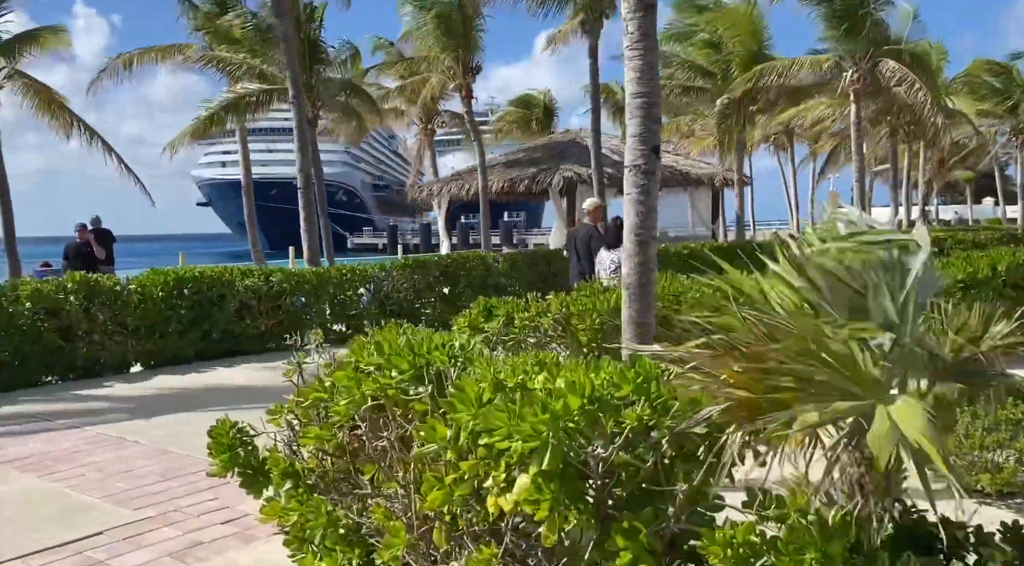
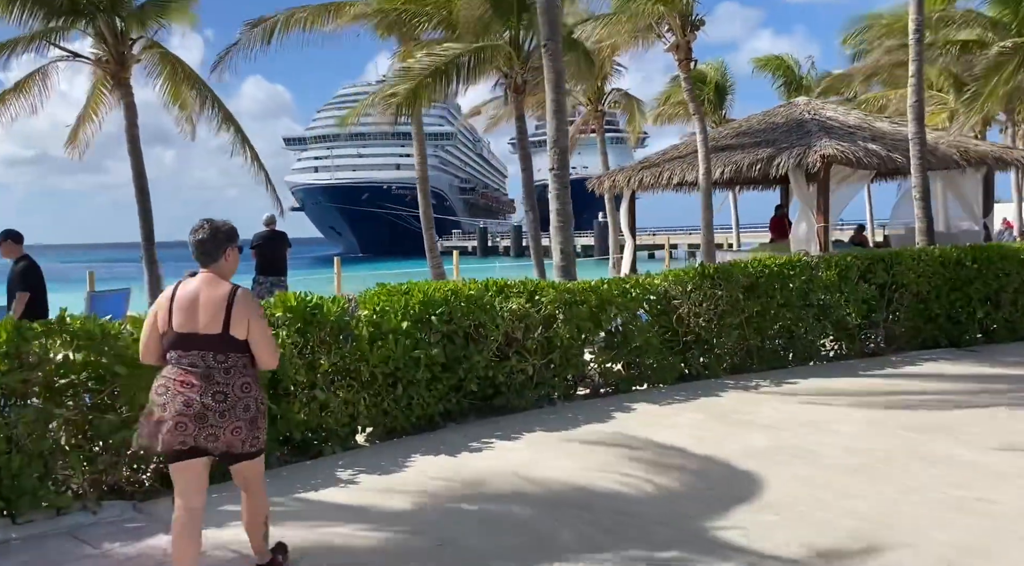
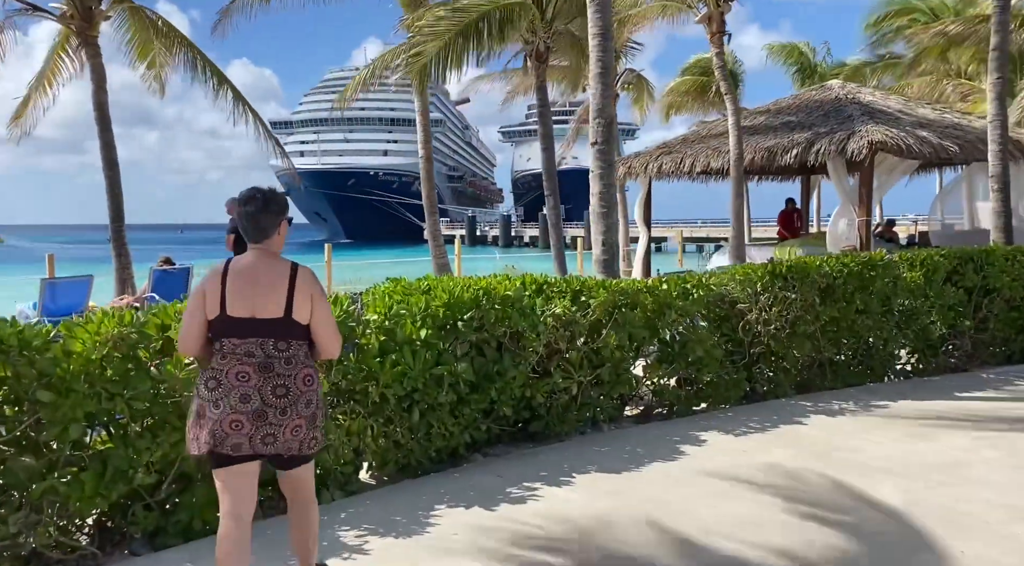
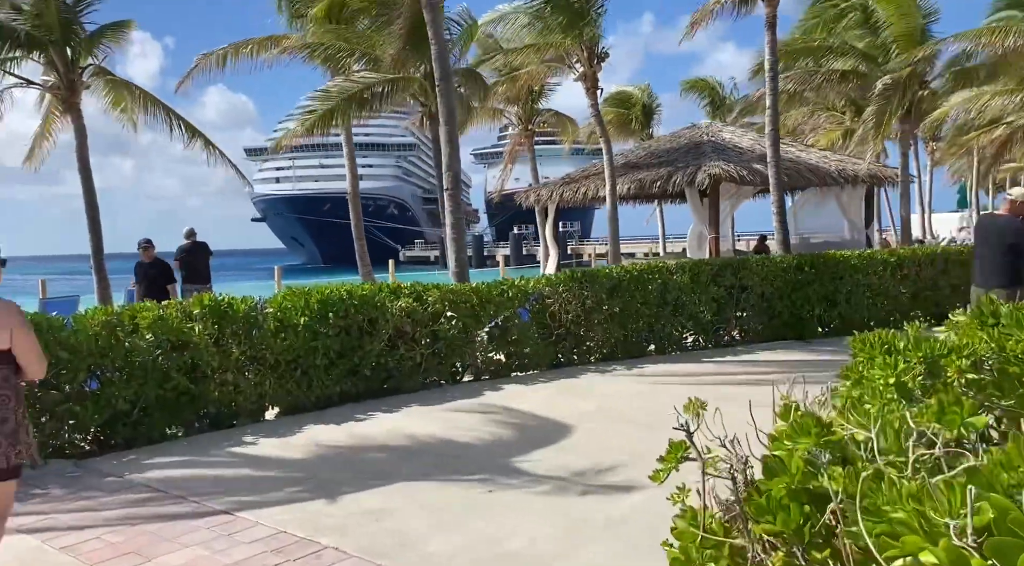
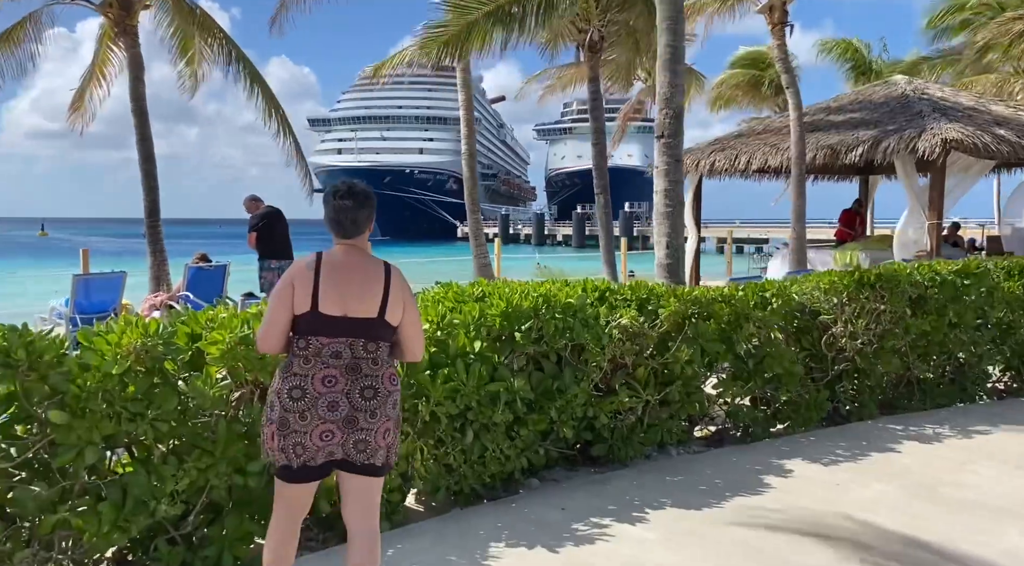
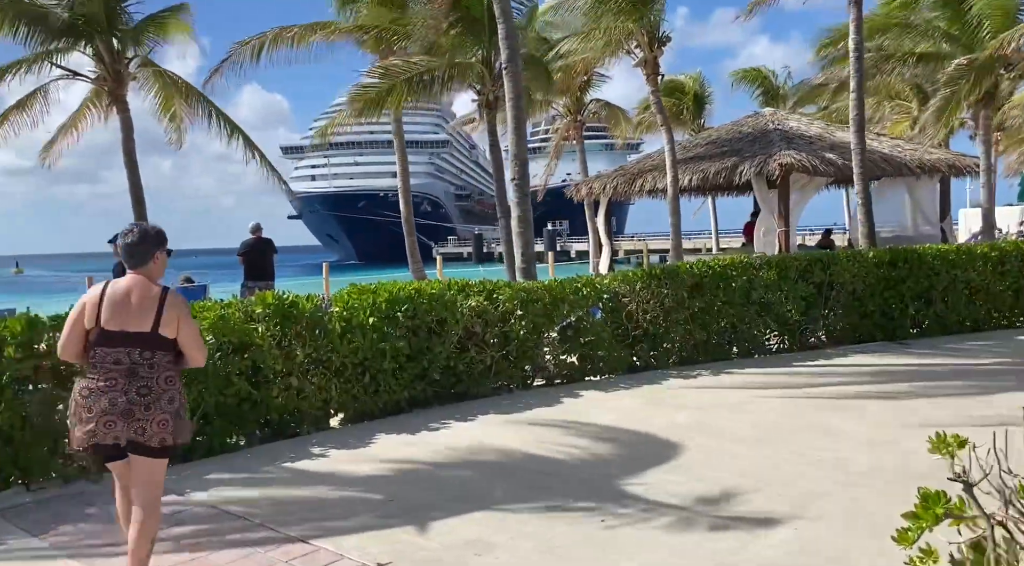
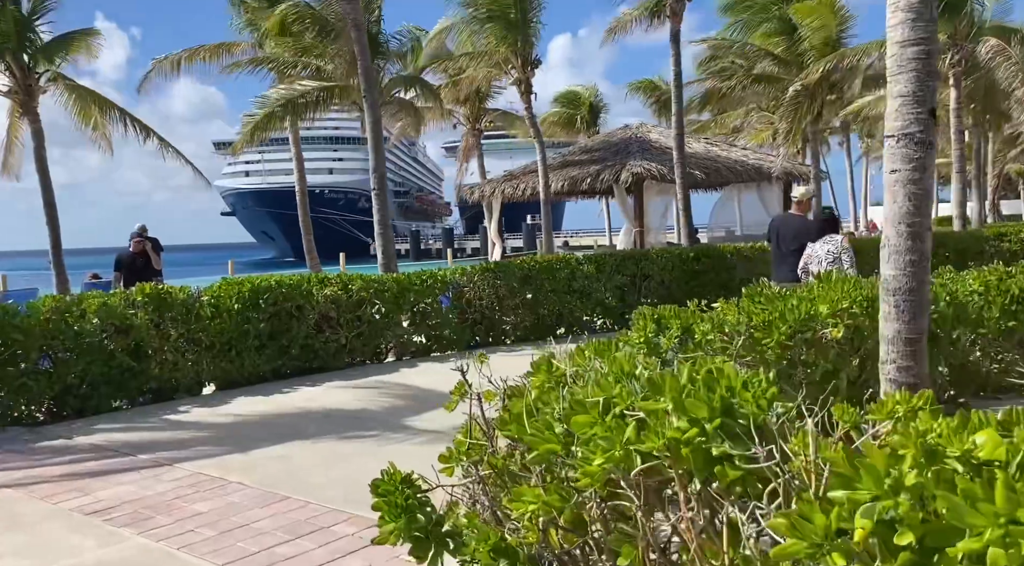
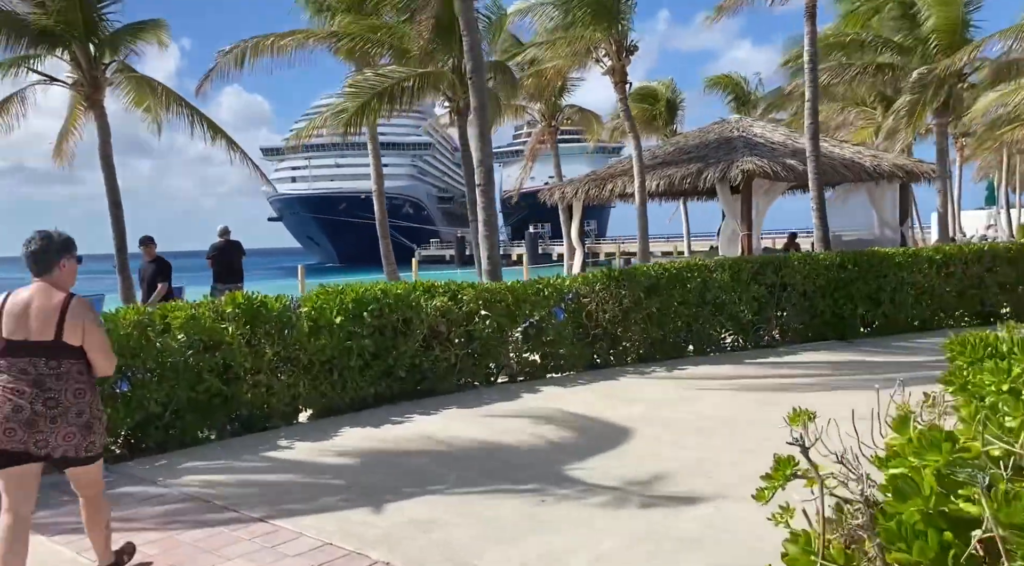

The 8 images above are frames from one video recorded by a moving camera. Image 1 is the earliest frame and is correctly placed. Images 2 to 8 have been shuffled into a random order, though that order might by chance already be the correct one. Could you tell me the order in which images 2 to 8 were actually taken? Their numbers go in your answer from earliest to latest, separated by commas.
7, 4, 8, 6, 2, 3, 5
